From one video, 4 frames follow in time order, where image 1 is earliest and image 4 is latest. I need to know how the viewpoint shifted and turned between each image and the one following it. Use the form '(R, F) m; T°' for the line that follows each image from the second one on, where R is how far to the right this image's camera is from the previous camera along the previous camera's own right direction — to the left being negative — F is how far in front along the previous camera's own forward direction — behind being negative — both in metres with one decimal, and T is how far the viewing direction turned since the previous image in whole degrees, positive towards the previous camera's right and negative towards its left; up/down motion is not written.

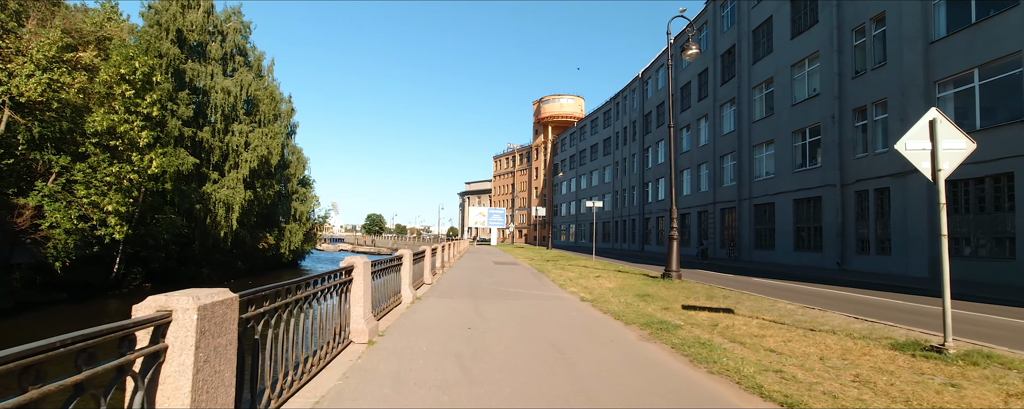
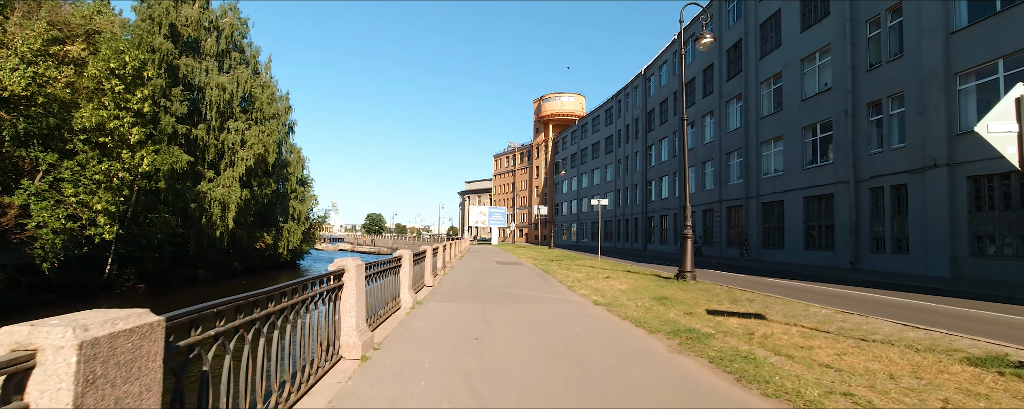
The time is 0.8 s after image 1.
(-0.1, +0.8) m; 0°
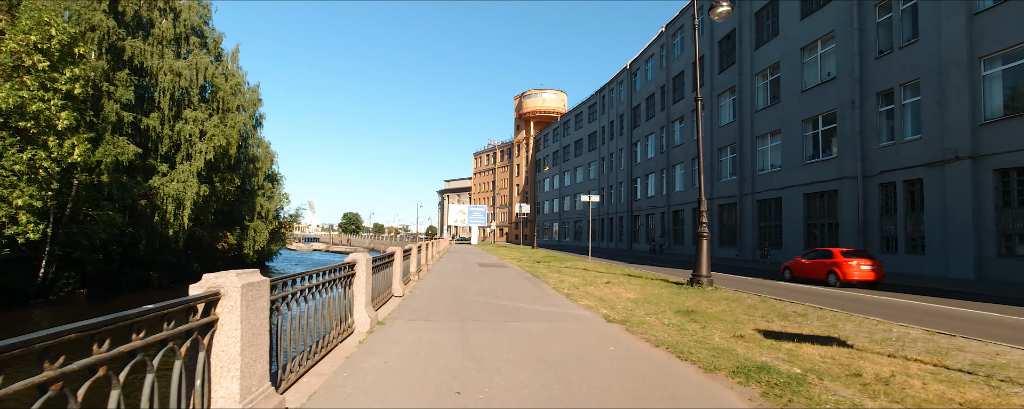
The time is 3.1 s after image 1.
(-0.2, +2.1) m; +2°
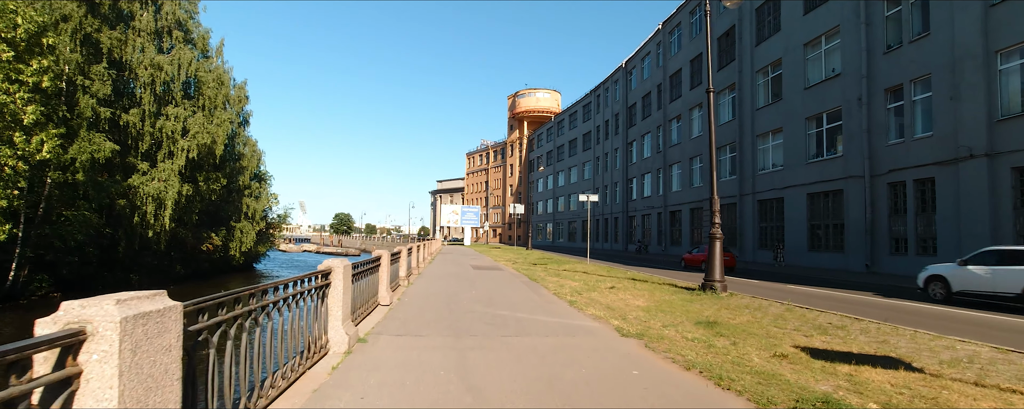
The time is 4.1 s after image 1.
(-0.1, +0.9) m; +1°
